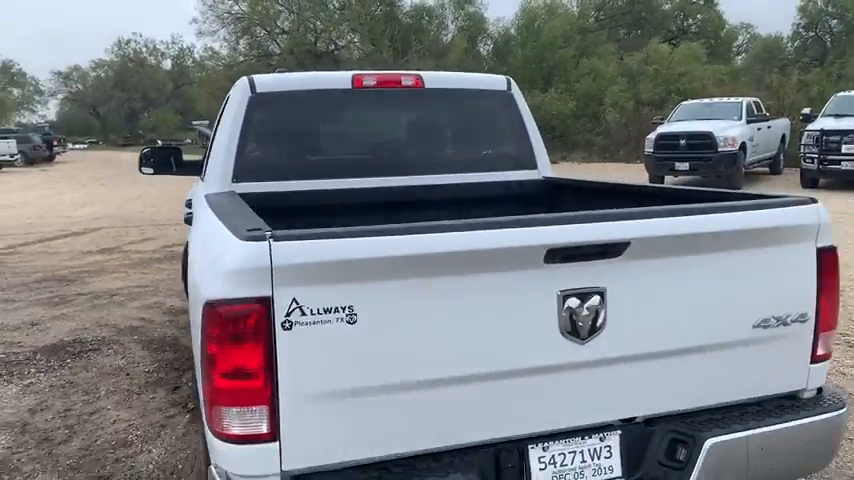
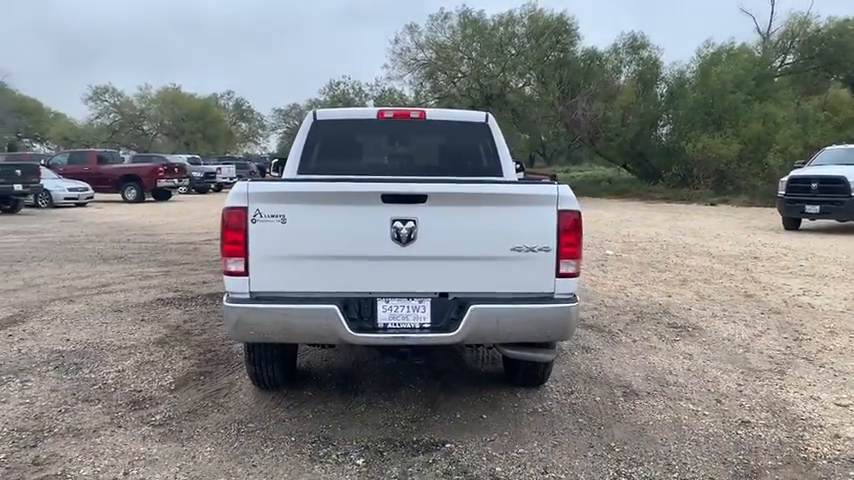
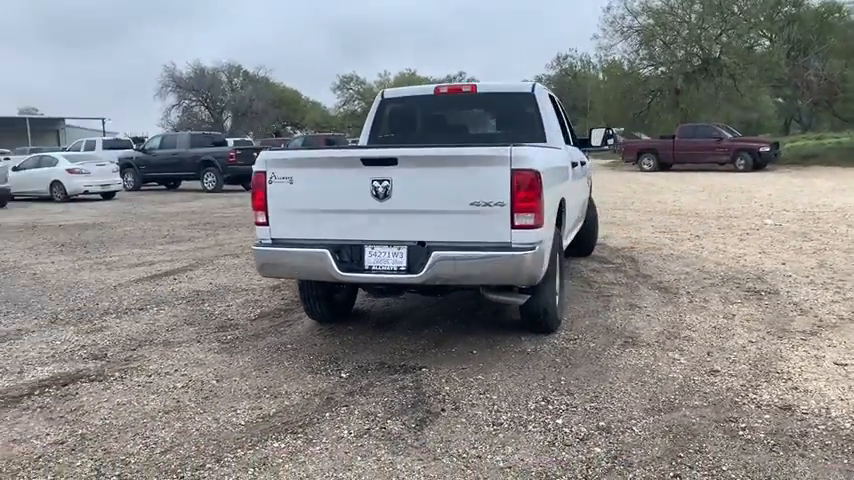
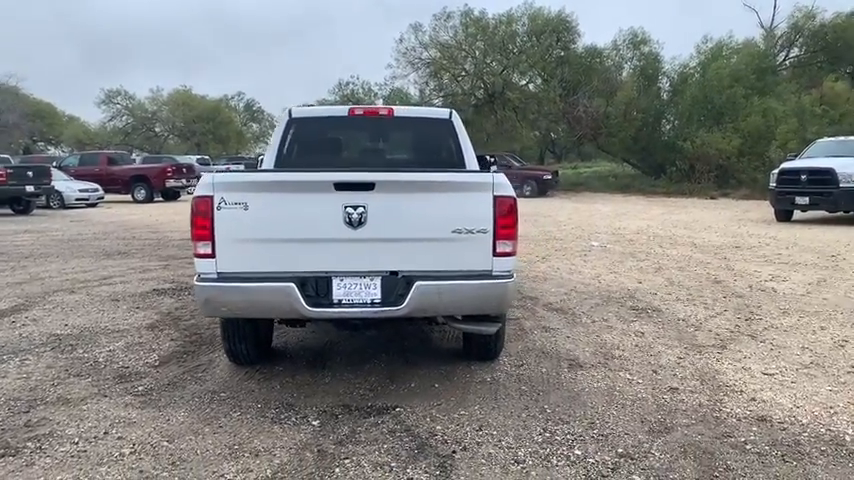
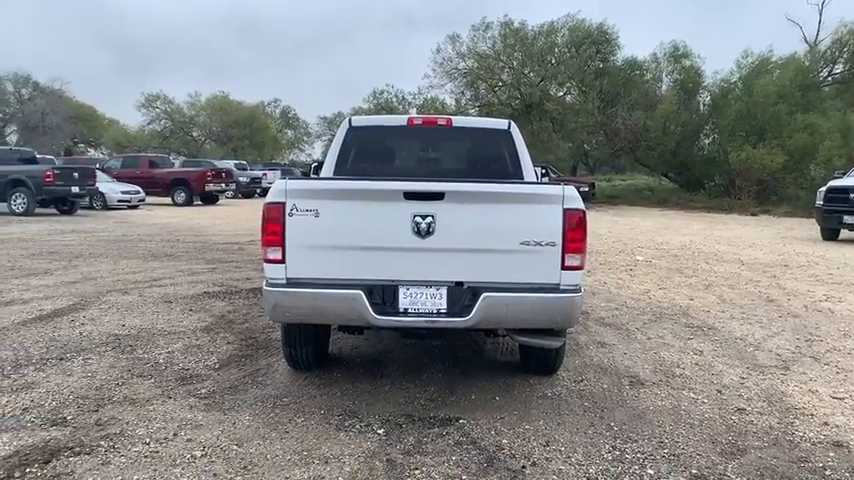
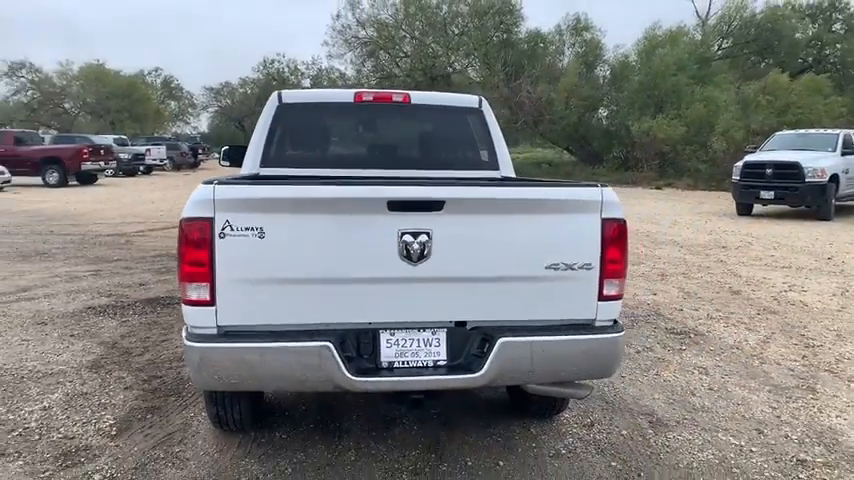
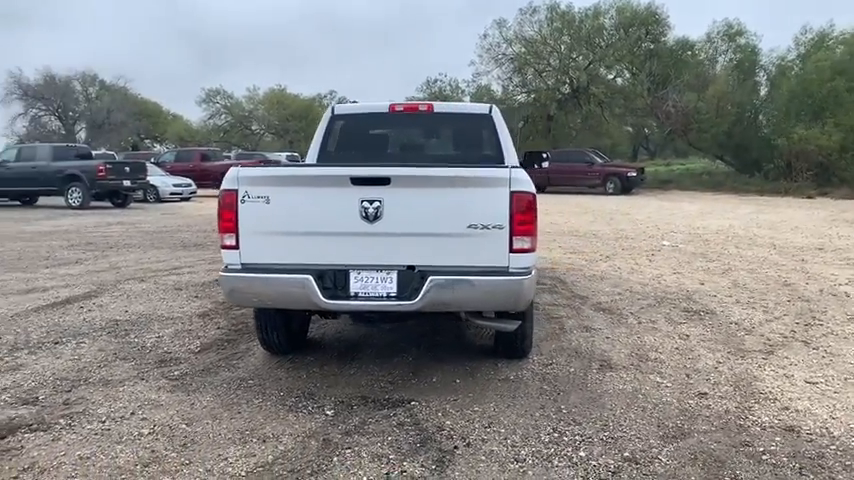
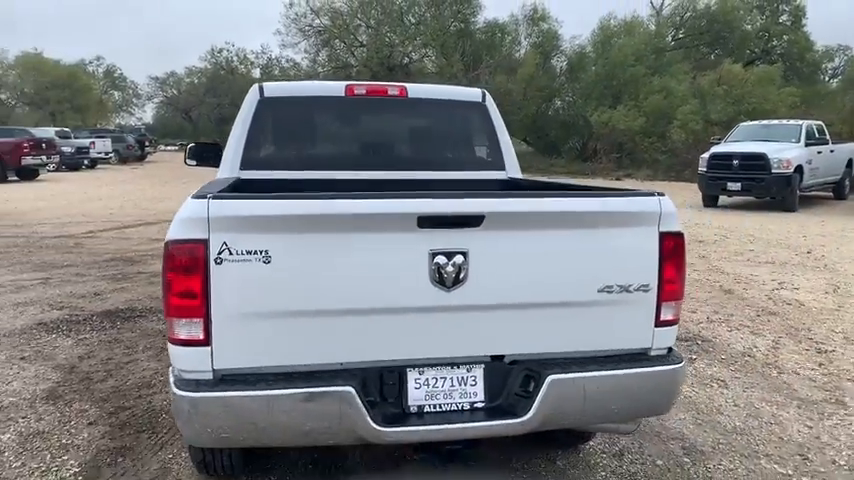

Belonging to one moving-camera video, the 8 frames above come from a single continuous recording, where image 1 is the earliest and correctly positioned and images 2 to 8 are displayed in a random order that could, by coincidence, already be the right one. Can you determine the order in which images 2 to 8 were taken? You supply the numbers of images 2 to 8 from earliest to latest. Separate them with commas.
8, 6, 2, 5, 4, 7, 3
